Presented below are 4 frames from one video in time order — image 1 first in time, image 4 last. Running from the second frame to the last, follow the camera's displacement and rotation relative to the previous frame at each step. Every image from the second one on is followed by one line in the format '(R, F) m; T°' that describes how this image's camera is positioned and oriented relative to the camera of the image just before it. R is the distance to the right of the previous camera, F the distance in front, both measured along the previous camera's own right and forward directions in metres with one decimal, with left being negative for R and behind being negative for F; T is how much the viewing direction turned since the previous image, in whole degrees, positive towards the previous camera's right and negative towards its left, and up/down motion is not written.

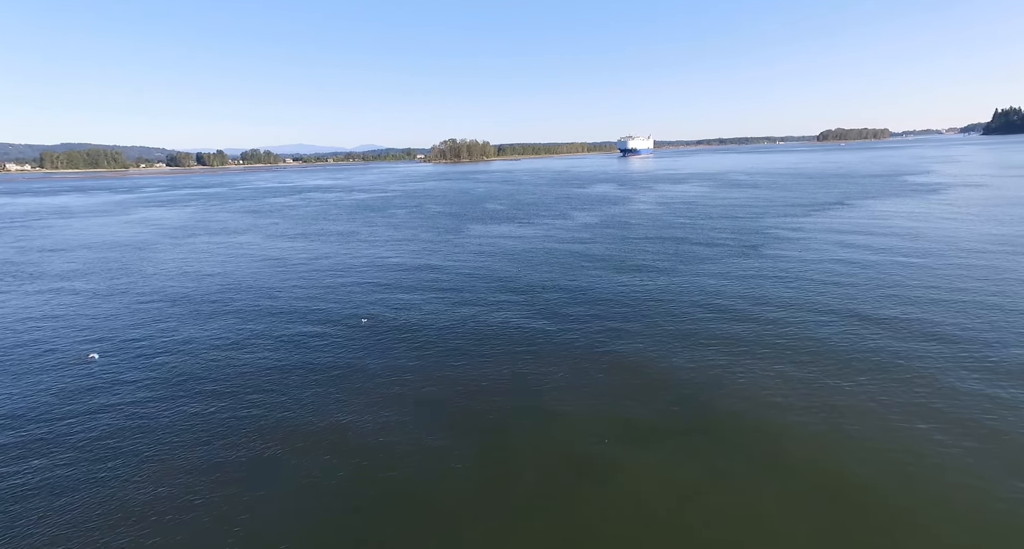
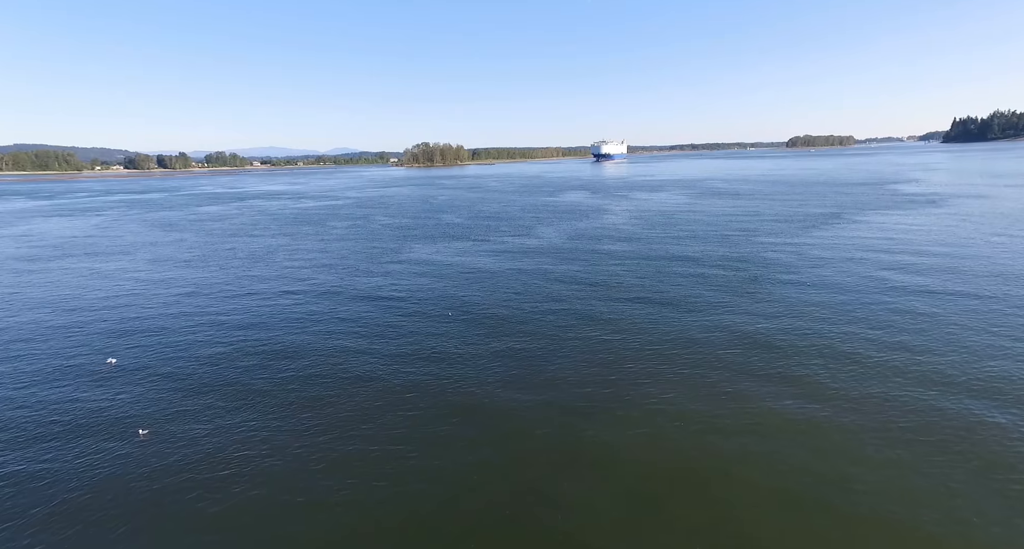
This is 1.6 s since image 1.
(+0.9, +4.1) m; +3°
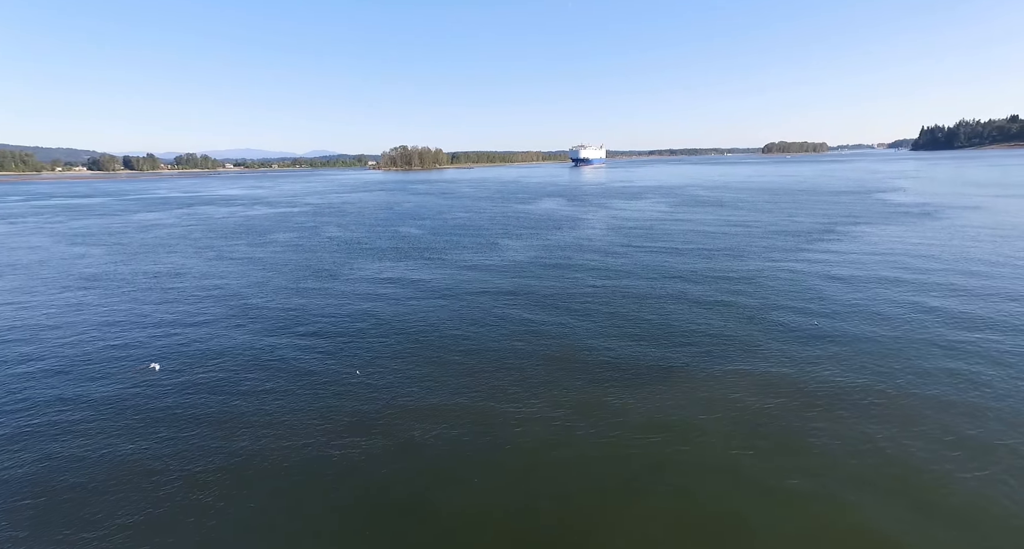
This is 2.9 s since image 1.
(+0.8, +2.9) m; +2°
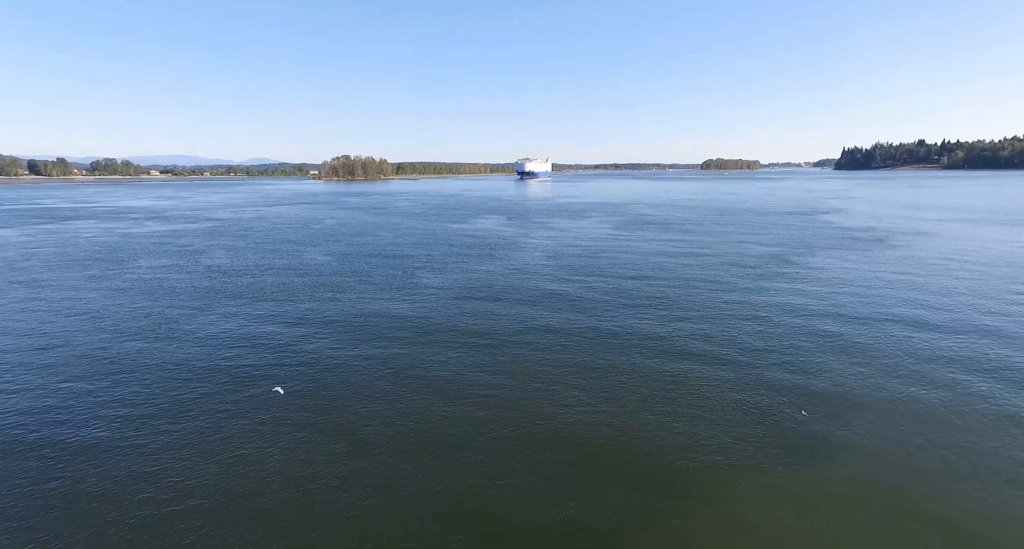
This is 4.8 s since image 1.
(+1.0, +3.7) m; +6°
